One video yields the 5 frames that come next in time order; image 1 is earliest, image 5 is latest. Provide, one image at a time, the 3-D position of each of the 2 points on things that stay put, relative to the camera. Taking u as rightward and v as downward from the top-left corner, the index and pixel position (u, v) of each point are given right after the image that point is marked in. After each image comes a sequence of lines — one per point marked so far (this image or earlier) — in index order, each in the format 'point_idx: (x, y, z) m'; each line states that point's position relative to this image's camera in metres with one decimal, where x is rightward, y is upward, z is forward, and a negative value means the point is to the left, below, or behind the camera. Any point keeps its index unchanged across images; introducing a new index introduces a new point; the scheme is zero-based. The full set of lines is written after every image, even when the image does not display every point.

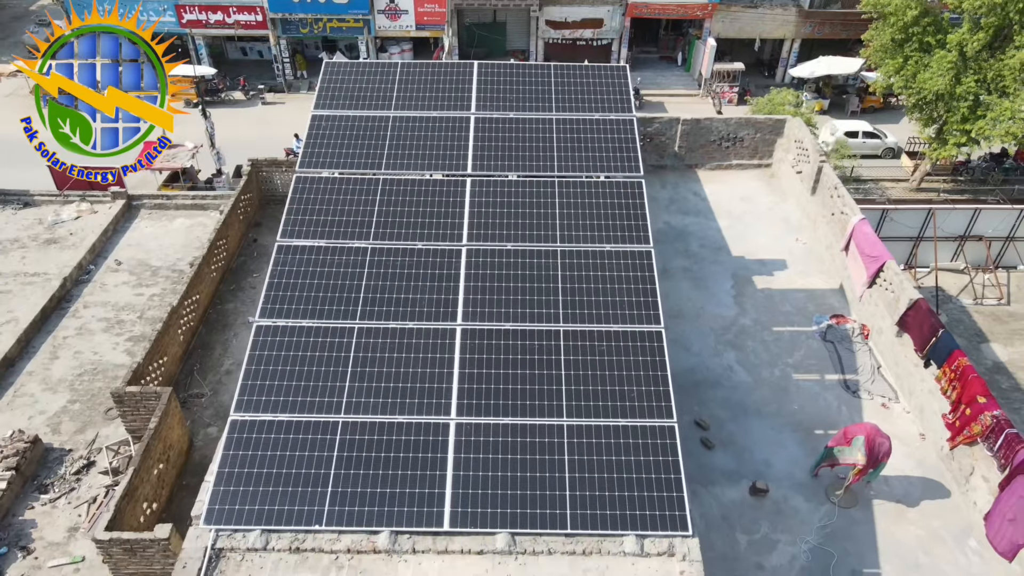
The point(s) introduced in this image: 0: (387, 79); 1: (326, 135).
0: (-2.2, +3.5, +19.7) m
1: (-3.0, +2.2, +18.0) m
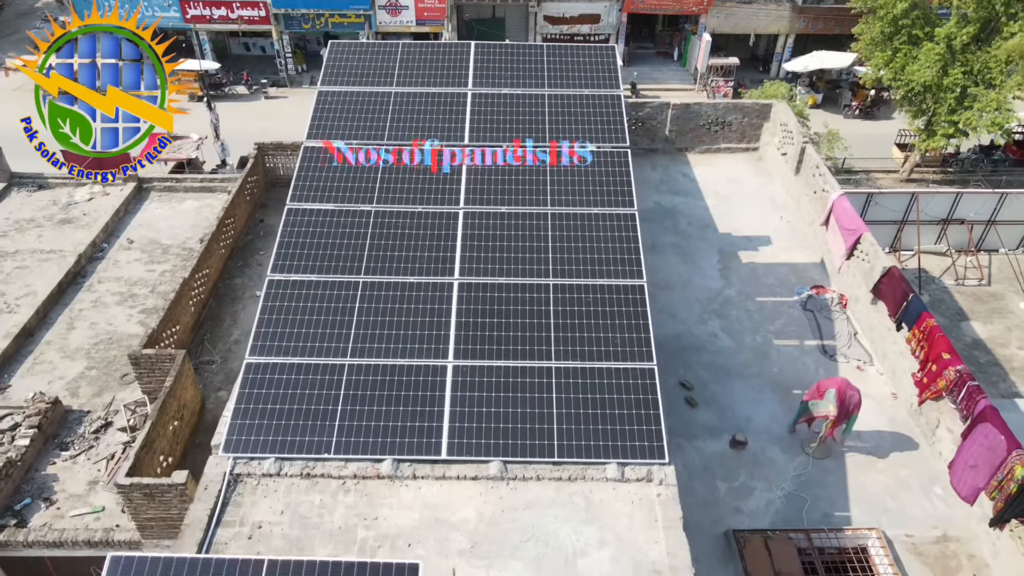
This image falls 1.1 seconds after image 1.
0: (-2.3, +4.2, +21.1) m
1: (-3.1, +2.9, +19.3) m
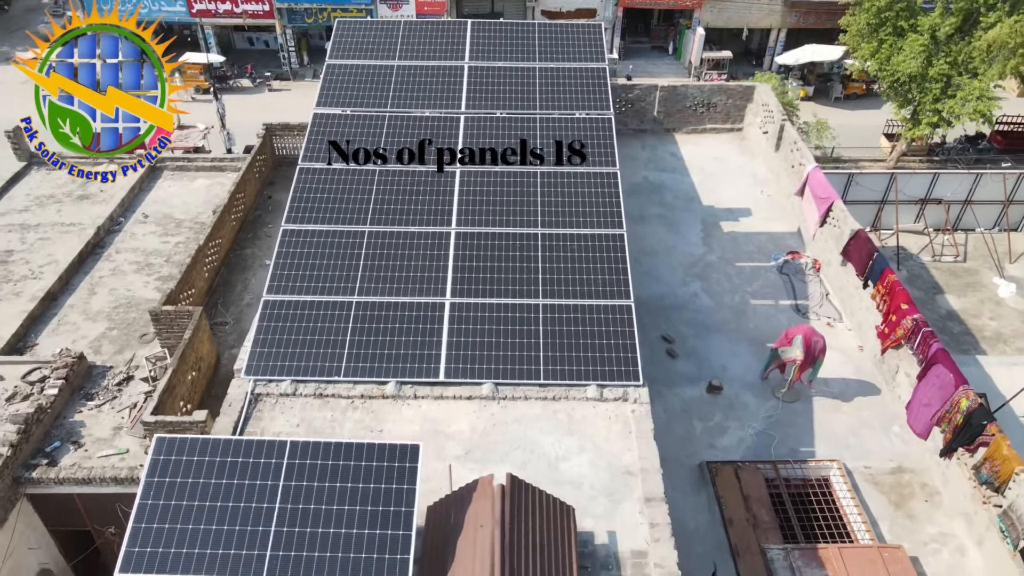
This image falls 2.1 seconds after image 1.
0: (-2.5, +5.1, +22.9) m
1: (-3.2, +3.9, +21.2) m
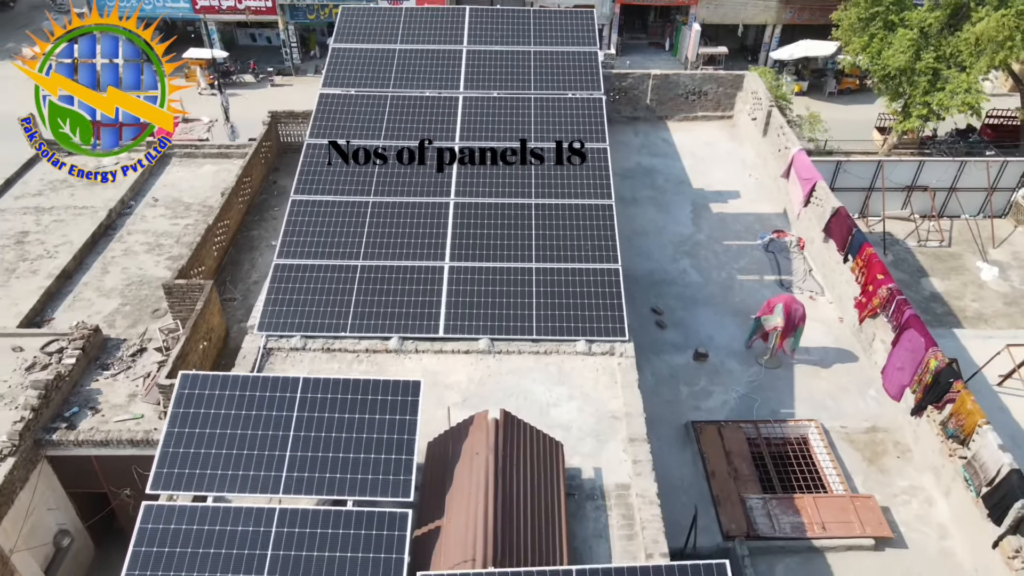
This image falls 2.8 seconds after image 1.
0: (-2.6, +5.7, +24.2) m
1: (-3.3, +4.5, +22.5) m
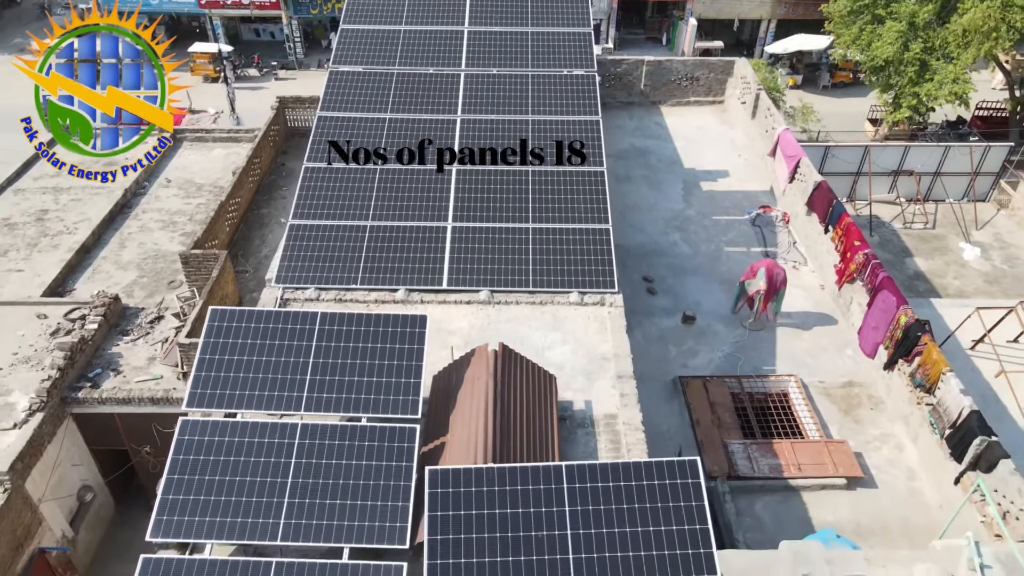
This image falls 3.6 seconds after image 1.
0: (-2.6, +6.5, +25.8) m
1: (-3.3, +5.3, +24.0) m
